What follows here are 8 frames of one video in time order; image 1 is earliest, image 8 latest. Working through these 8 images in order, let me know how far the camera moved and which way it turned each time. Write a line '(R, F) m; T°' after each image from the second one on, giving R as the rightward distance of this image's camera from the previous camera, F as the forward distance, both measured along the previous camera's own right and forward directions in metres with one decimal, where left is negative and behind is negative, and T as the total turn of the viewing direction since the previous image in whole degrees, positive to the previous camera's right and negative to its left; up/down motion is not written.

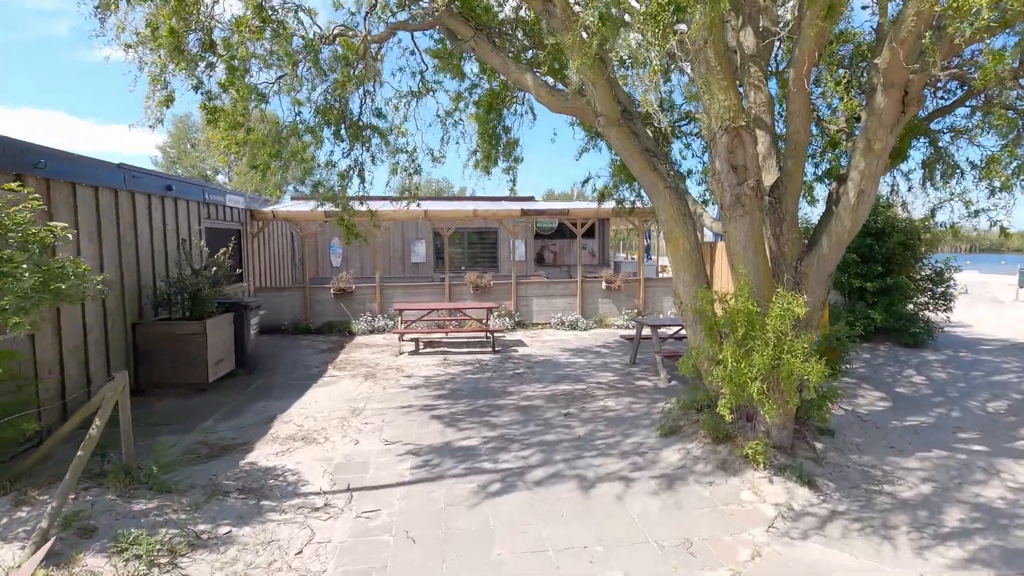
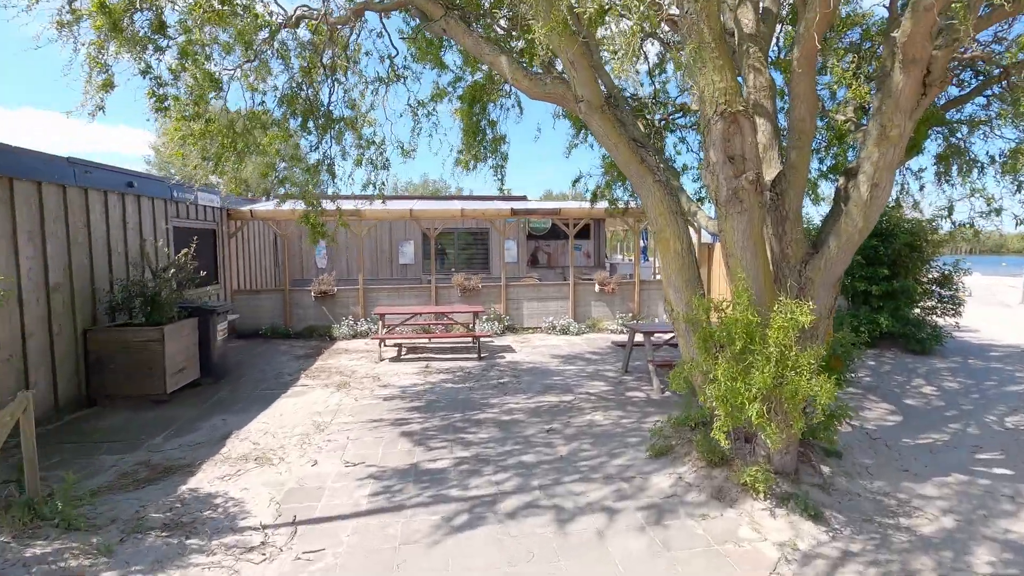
(+0.2, +0.5) m; 0°
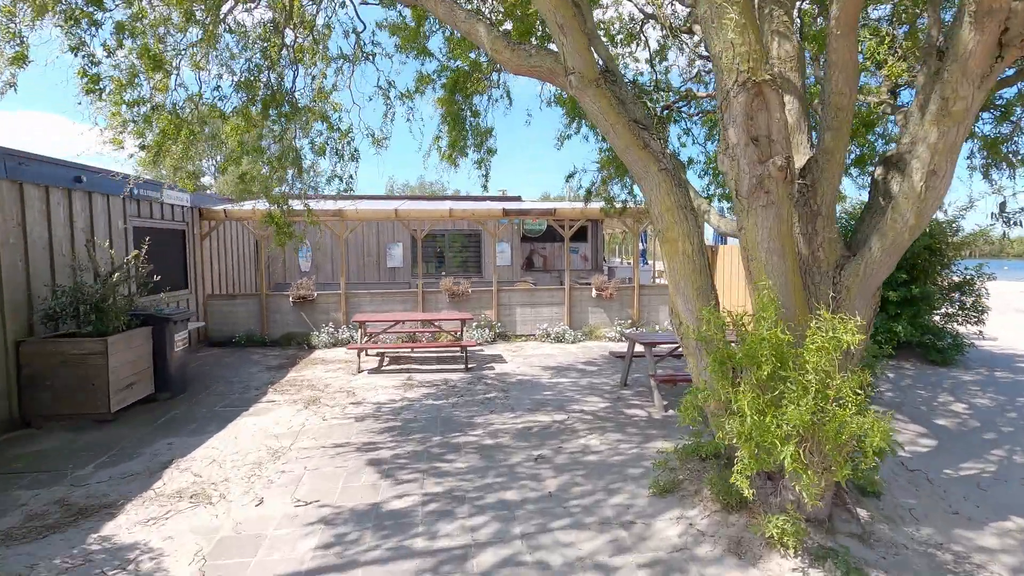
(+0.1, +0.6) m; 0°
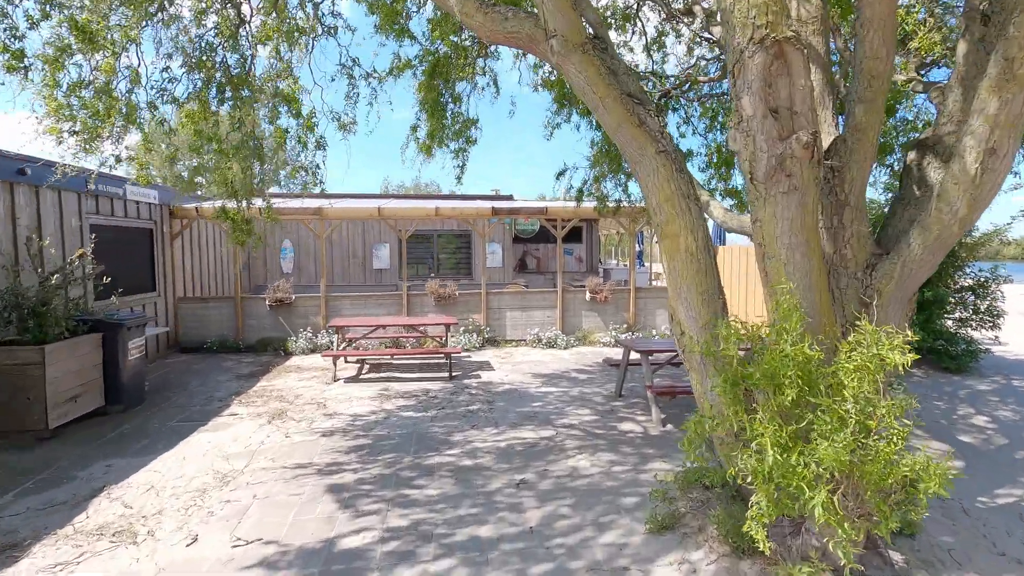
(+0.1, +0.5) m; 0°
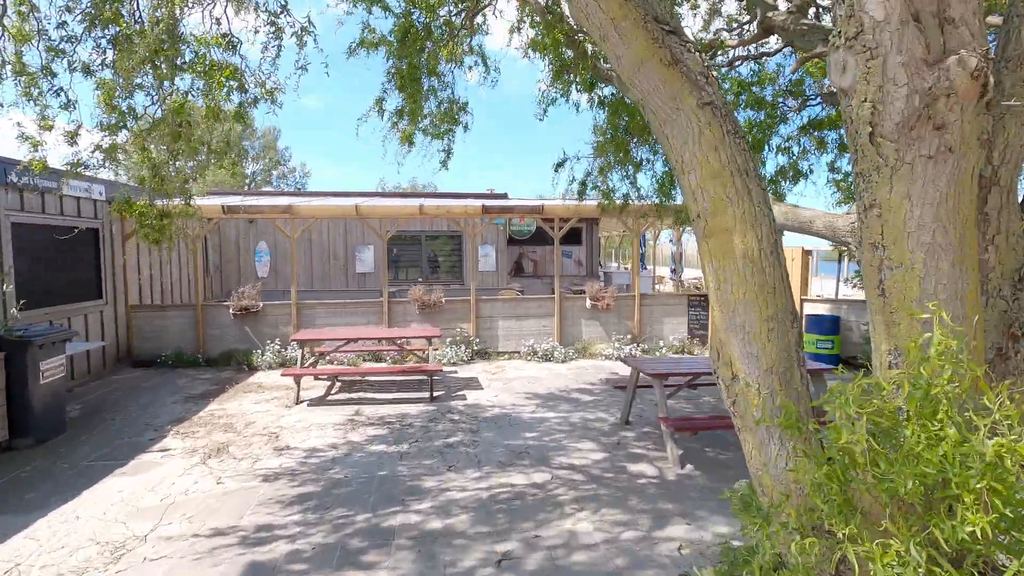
(+0.1, +0.9) m; 0°
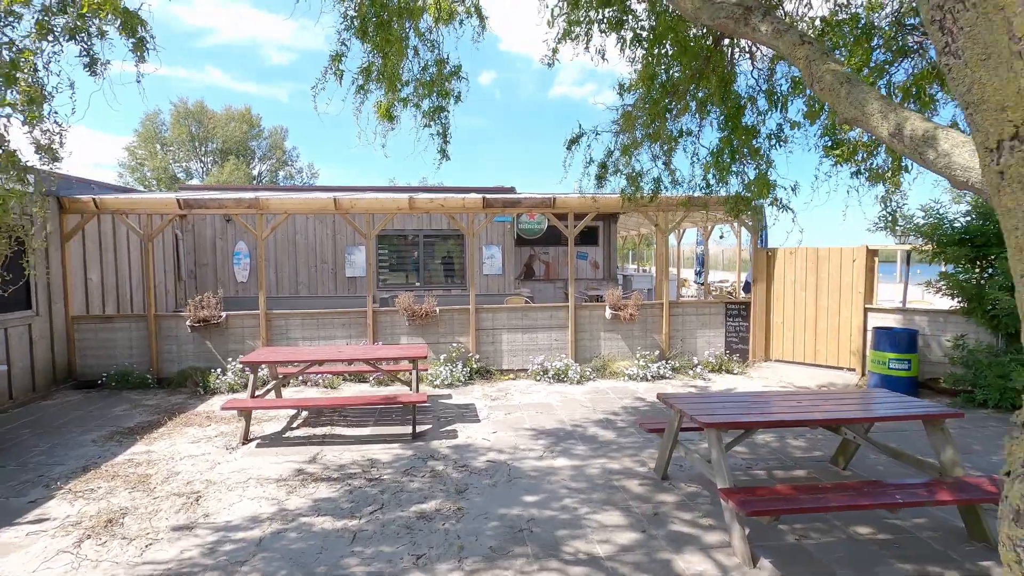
(+0.1, +1.3) m; -2°
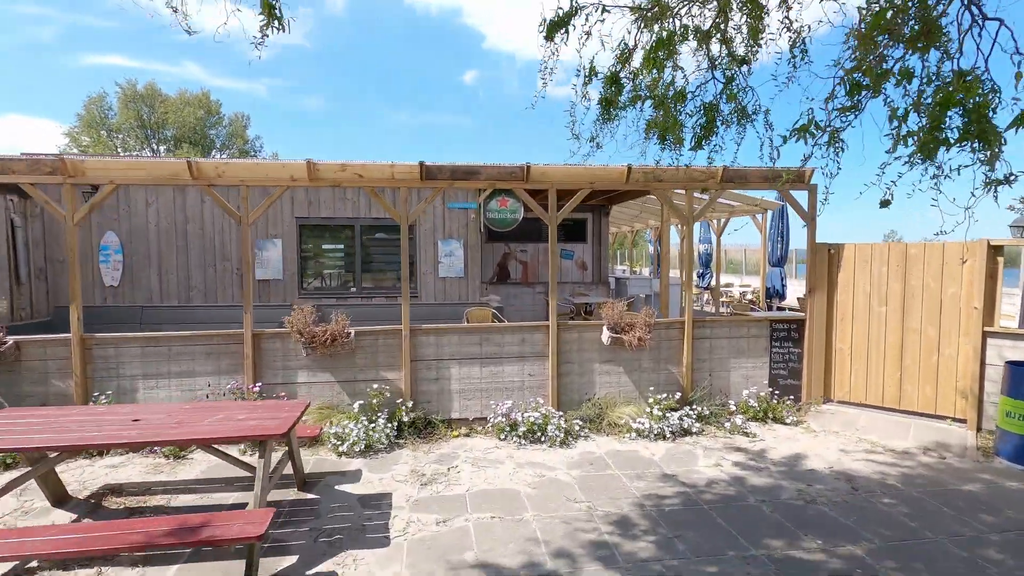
(+0.3, +2.5) m; +2°
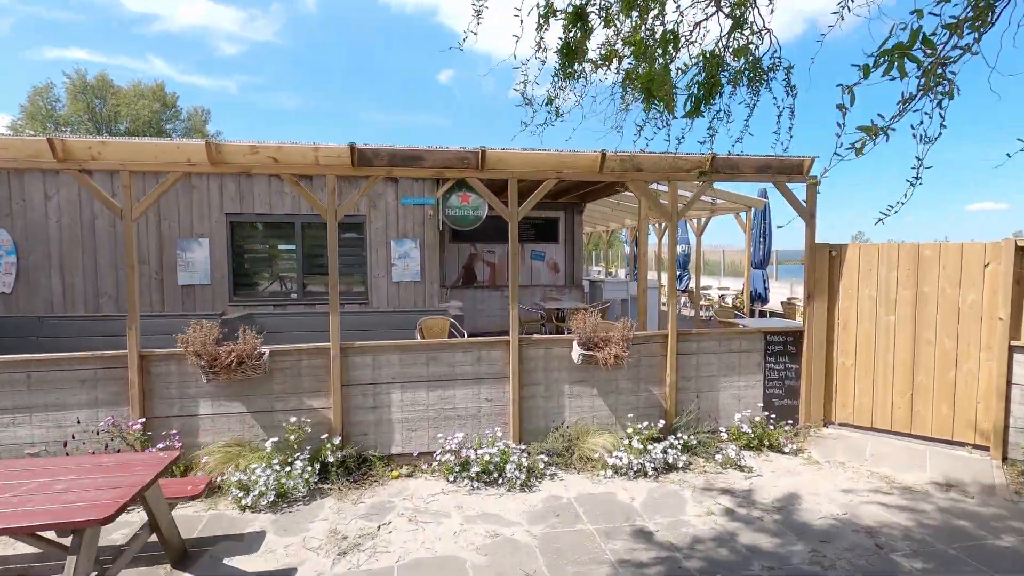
(+0.2, +0.9) m; +3°
